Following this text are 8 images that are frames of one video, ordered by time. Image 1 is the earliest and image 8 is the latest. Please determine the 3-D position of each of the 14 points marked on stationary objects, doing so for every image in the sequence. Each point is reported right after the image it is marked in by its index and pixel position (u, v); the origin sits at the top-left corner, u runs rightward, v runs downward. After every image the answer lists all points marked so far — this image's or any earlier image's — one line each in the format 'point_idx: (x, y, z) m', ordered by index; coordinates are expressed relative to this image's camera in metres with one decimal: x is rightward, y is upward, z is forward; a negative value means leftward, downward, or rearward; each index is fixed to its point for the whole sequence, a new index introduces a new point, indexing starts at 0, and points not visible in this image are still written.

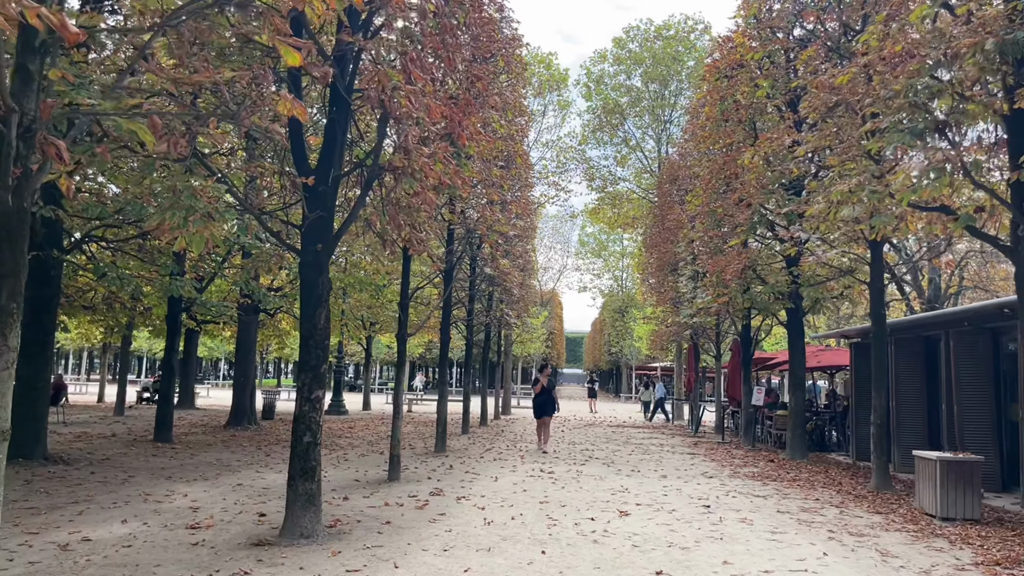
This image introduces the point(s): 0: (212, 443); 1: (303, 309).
0: (-6.2, -3.2, +16.1) m
1: (-2.0, -0.2, +7.5) m
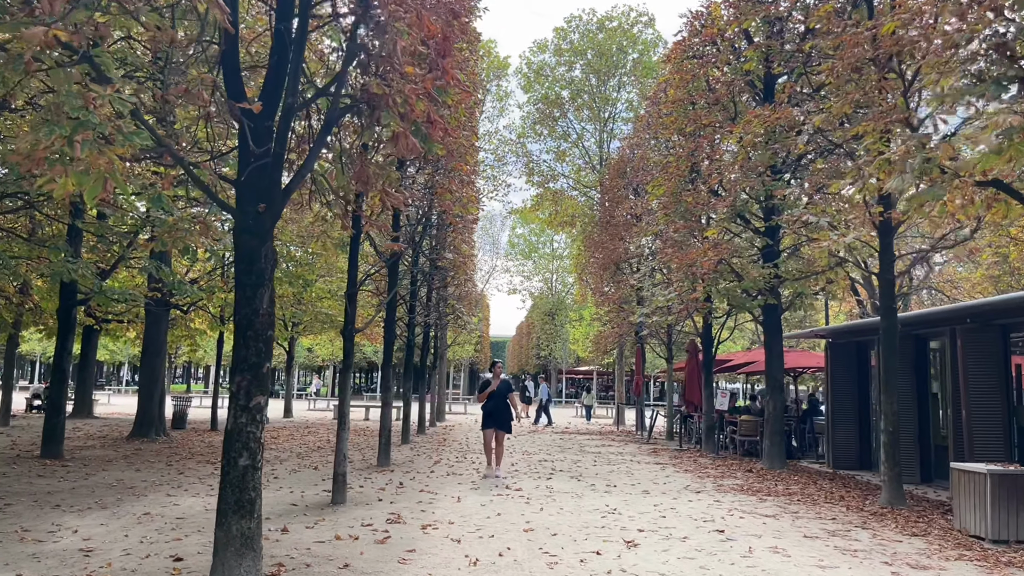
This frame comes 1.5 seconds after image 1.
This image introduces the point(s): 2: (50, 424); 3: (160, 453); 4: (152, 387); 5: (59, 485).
0: (-7.0, -3.0, +13.8) m
1: (-2.0, 0.0, +5.7) m
2: (-8.0, -2.4, +13.5) m
3: (-6.7, -3.1, +14.8) m
4: (-8.0, -2.2, +17.3) m
5: (-6.0, -2.6, +10.4) m
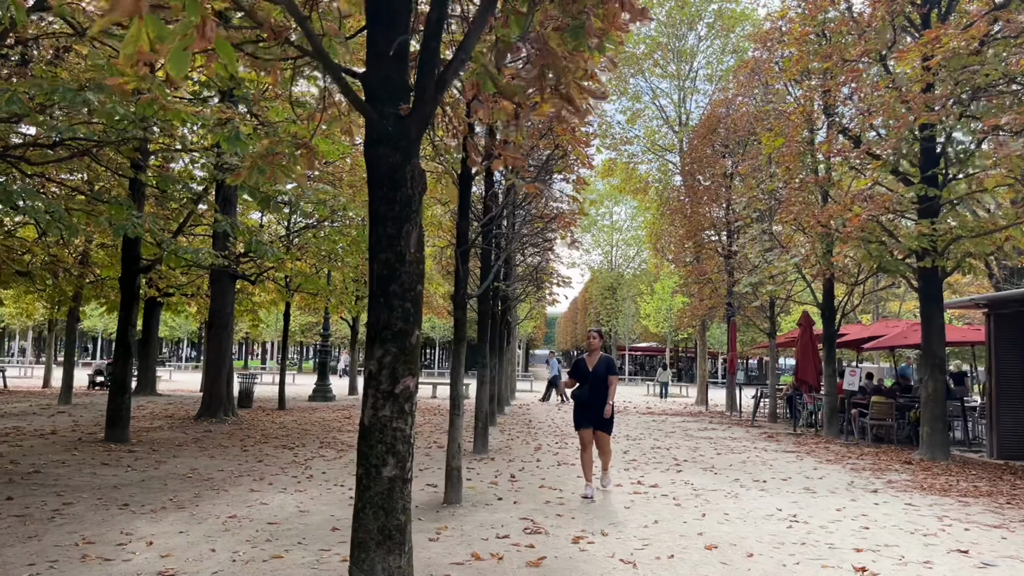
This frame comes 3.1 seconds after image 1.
0: (-5.2, -2.5, +12.4) m
1: (-0.7, +0.3, +4.0) m
2: (-6.2, -1.8, +12.2) m
3: (-4.8, -2.6, +13.5) m
4: (-6.0, -1.5, +16.0) m
5: (-4.4, -2.2, +9.0) m
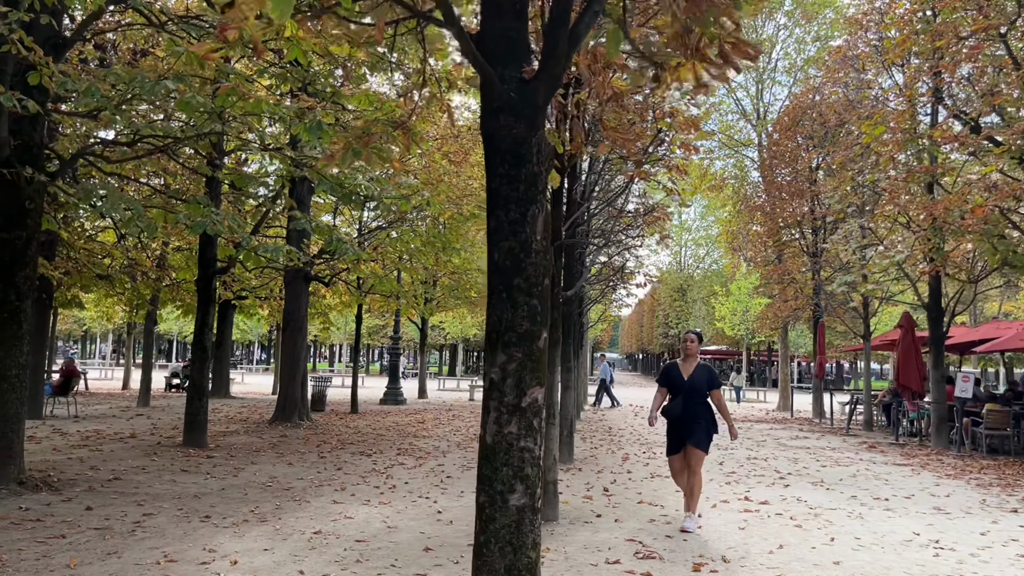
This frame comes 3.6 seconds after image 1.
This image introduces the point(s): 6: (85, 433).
0: (-3.9, -2.5, +12.1) m
1: (-0.1, +0.3, +3.4) m
2: (-4.9, -1.9, +12.0) m
3: (-3.4, -2.6, +13.2) m
4: (-4.4, -1.6, +15.7) m
5: (-3.4, -2.2, +8.7) m
6: (-7.2, -2.5, +13.3) m
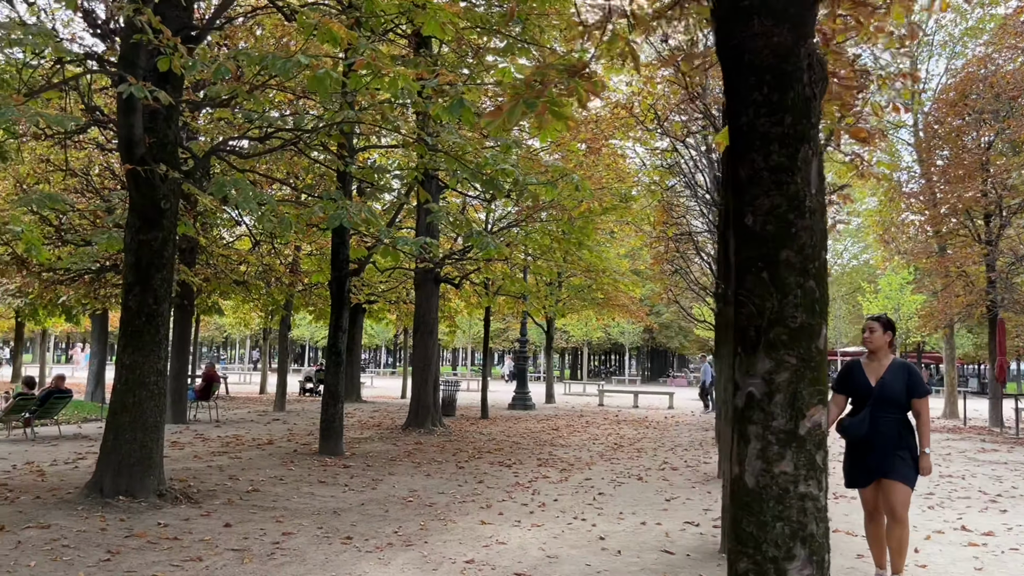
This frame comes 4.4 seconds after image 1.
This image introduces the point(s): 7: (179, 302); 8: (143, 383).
0: (-1.7, -2.5, +11.6) m
1: (+0.7, +0.4, +2.4) m
2: (-2.8, -1.9, +11.7) m
3: (-1.1, -2.6, +12.6) m
4: (-1.7, -1.6, +15.2) m
5: (-1.7, -2.2, +8.1) m
6: (-4.8, -2.6, +13.3) m
7: (-7.2, -0.3, +16.9) m
8: (-3.5, -0.9, +7.4) m
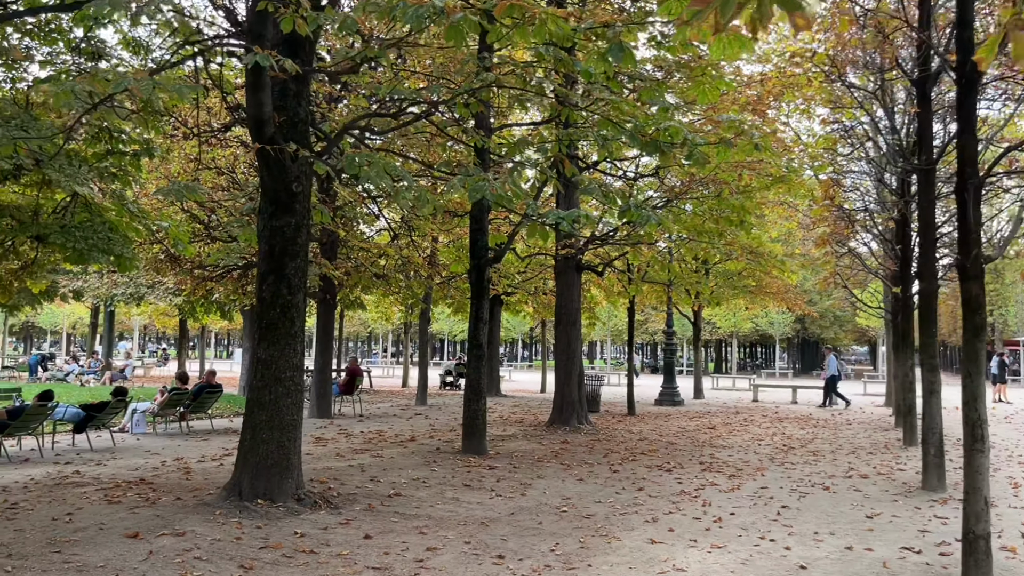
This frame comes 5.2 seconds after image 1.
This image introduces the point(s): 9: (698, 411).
0: (+0.4, -2.3, +10.8) m
1: (+1.2, +0.5, +1.3) m
2: (-0.6, -1.8, +11.0) m
3: (+1.2, -2.4, +11.6) m
4: (+1.1, -1.4, +14.3) m
5: (-0.2, -2.1, +7.4) m
6: (-2.4, -2.4, +12.9) m
7: (-4.1, -0.2, +16.9) m
8: (-2.0, -0.8, +6.9) m
9: (+4.6, -3.1, +19.5) m
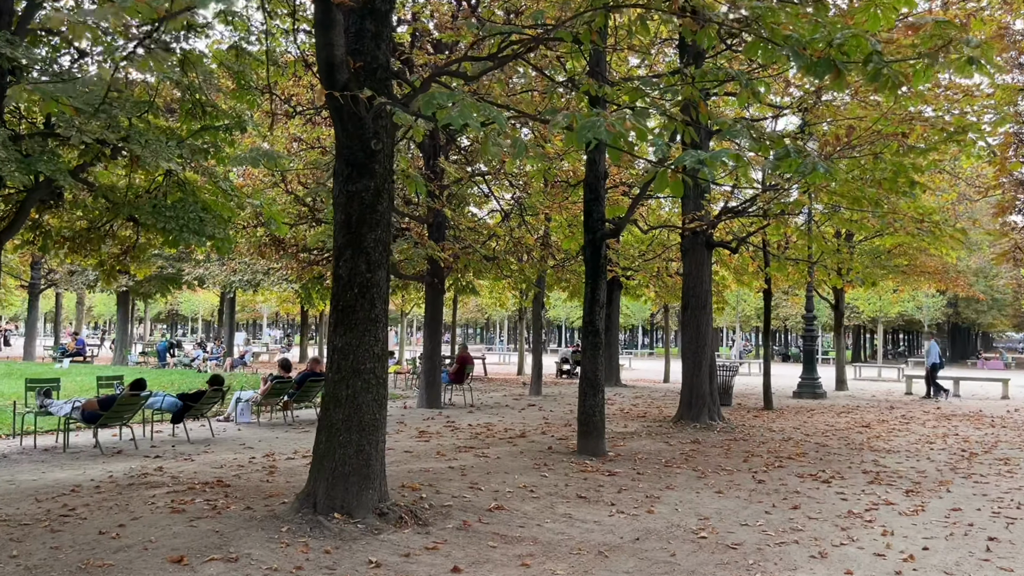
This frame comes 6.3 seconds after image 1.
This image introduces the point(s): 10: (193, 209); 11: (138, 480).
0: (+1.9, -2.1, +9.3) m
1: (+1.2, +0.6, -0.2) m
2: (+0.9, -1.5, +9.7) m
3: (+2.8, -2.1, +10.0) m
4: (+3.1, -1.1, +12.7) m
5: (+0.8, -1.8, +6.0) m
6: (-0.5, -2.1, +11.9) m
7: (-1.7, +0.2, +16.0) m
8: (-1.1, -0.6, +5.8) m
9: (+7.4, -2.6, +17.4) m
10: (-4.2, +1.0, +10.3) m
11: (-3.5, -1.8, +7.3) m
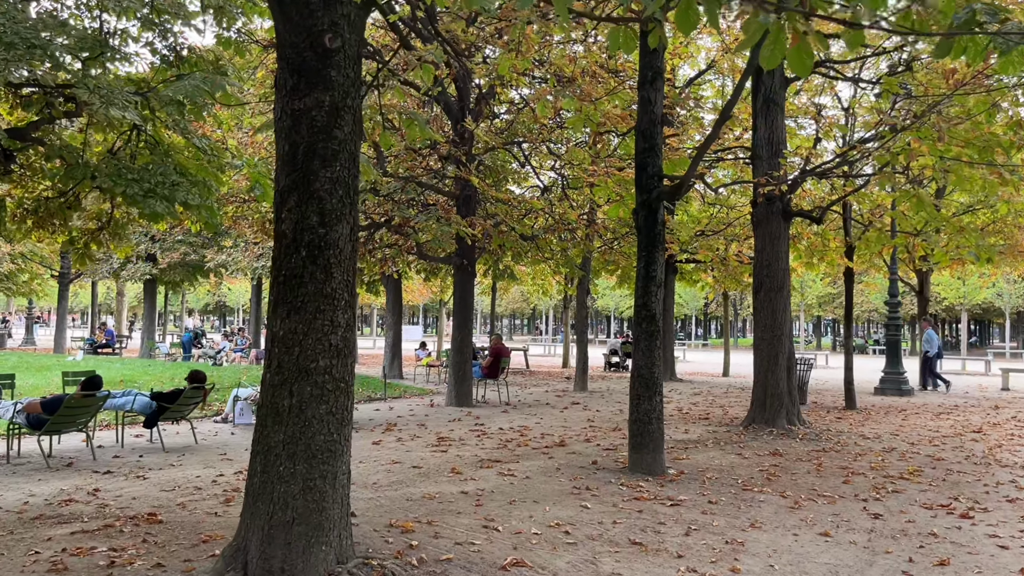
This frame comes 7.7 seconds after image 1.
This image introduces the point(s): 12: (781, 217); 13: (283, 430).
0: (+2.2, -1.8, +7.3) m
1: (+0.9, +0.8, -2.2) m
2: (+1.3, -1.2, +7.7) m
3: (+3.2, -1.8, +8.0) m
4: (+3.6, -0.8, +10.6) m
5: (+0.9, -1.6, +4.1) m
6: (-0.1, -1.9, +10.0) m
7: (-1.0, +0.5, +14.1) m
8: (-1.0, -0.4, +4.0) m
9: (+8.2, -2.2, +15.0) m
10: (-3.8, +1.3, +8.6) m
11: (-3.3, -1.6, +5.6) m
12: (+3.6, +1.0, +10.7) m
13: (-1.2, -0.7, +4.0) m
